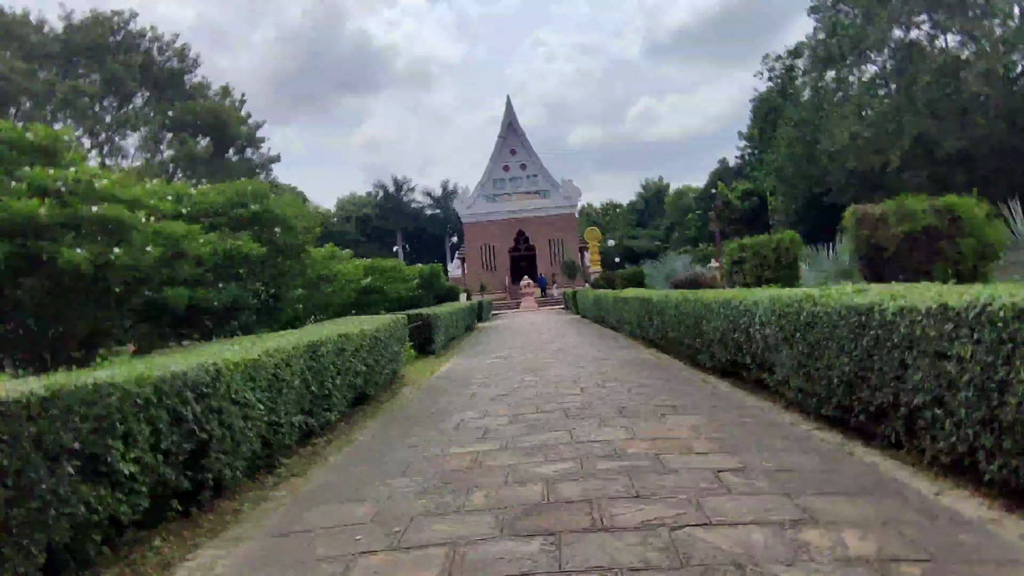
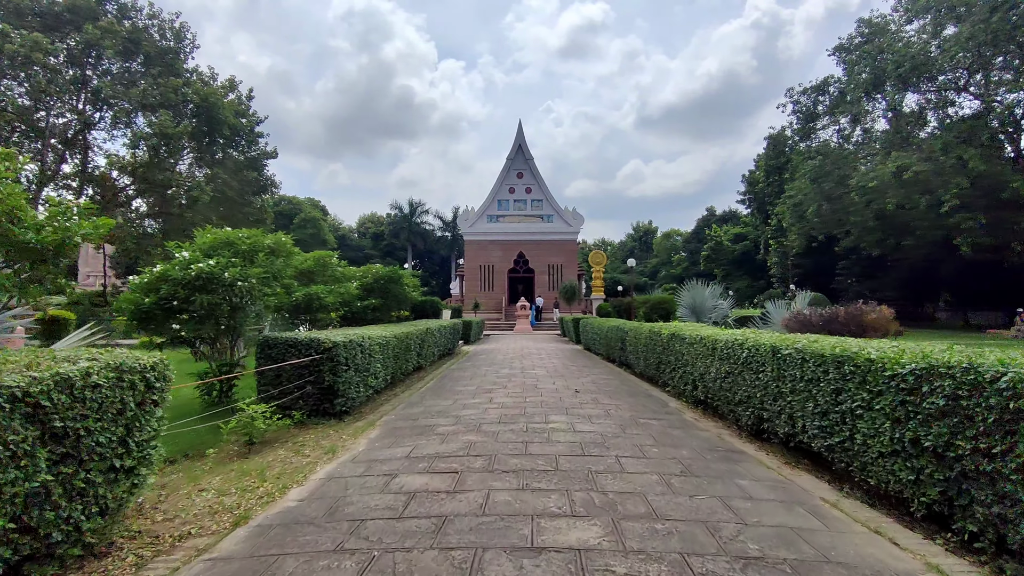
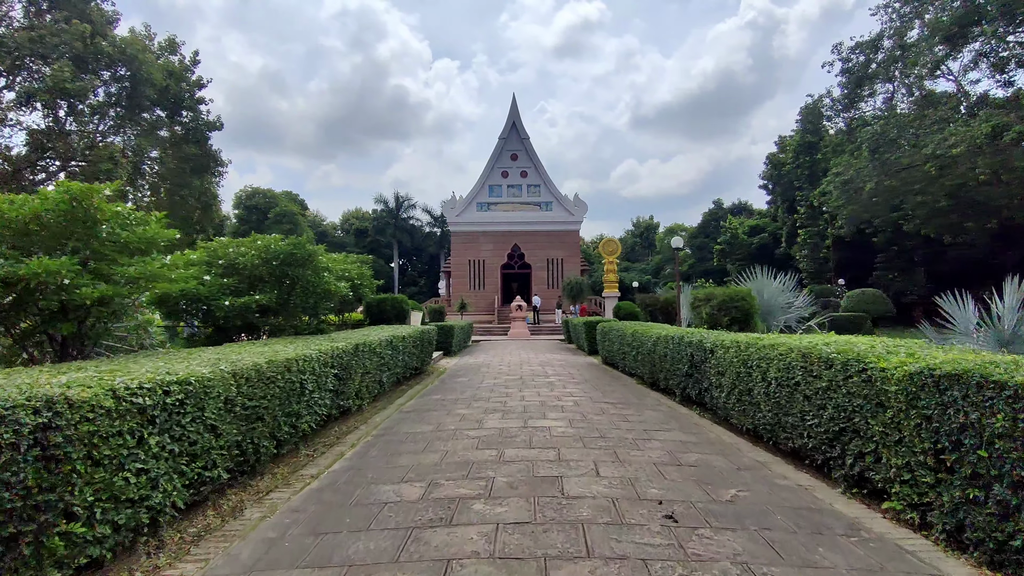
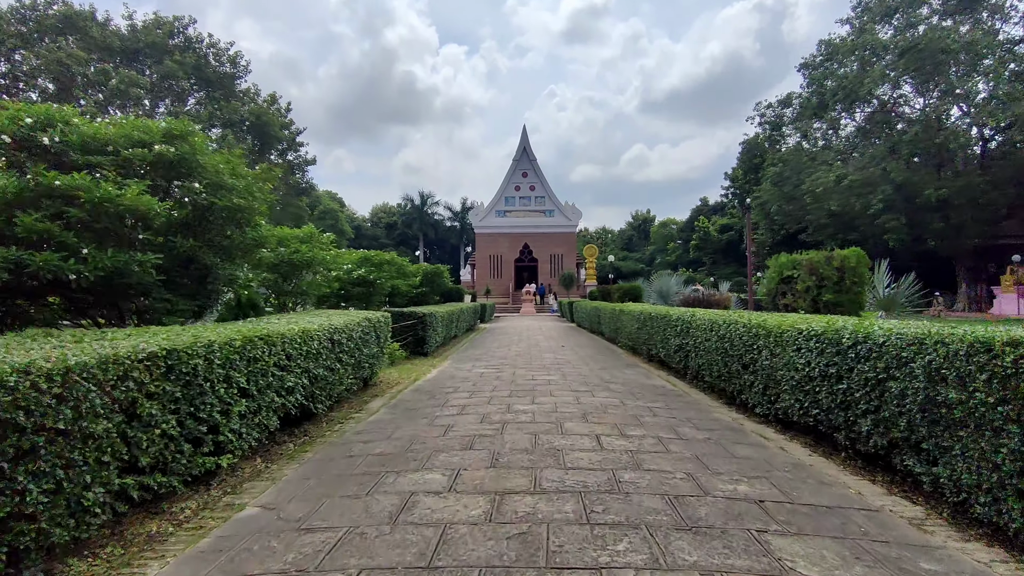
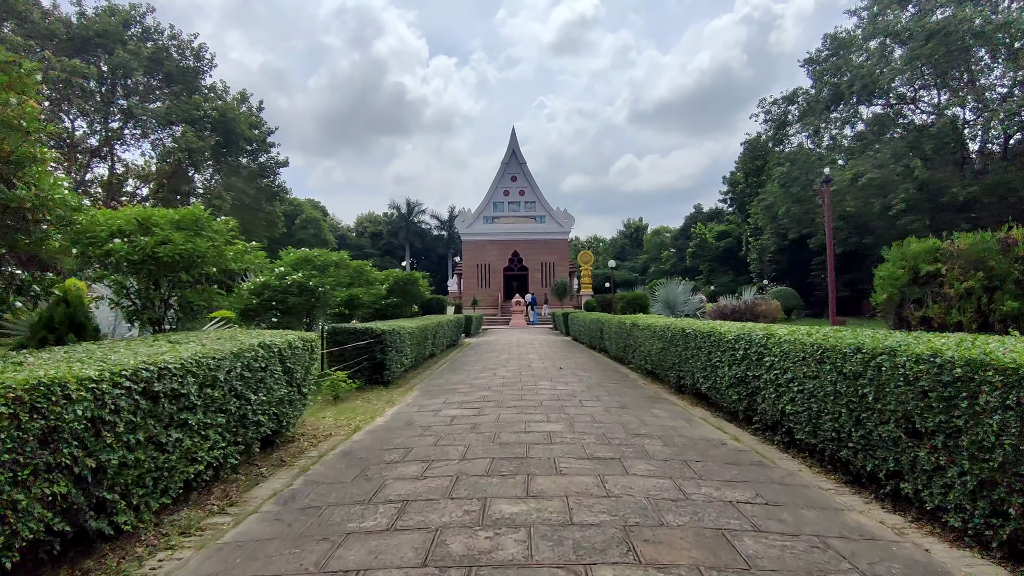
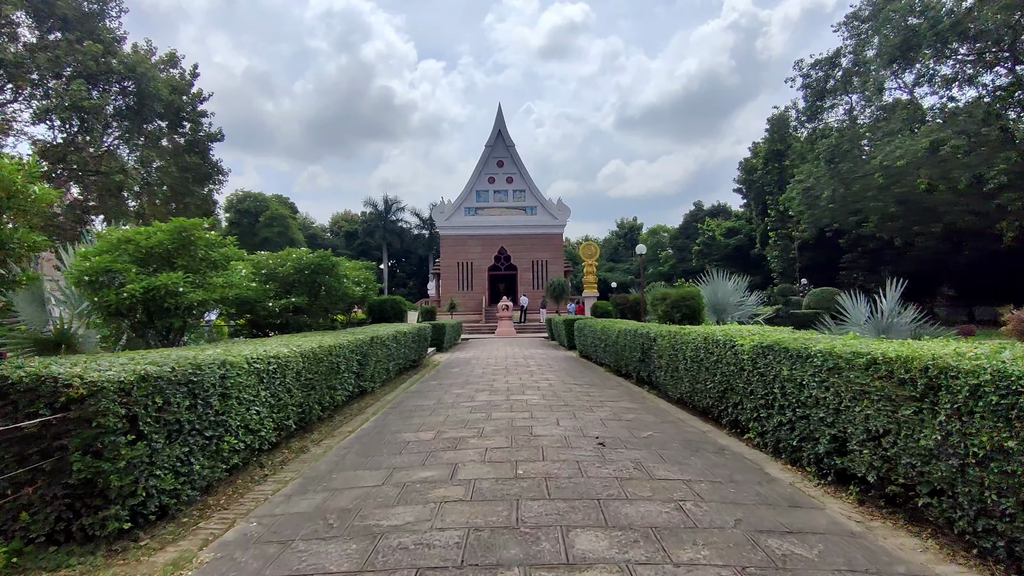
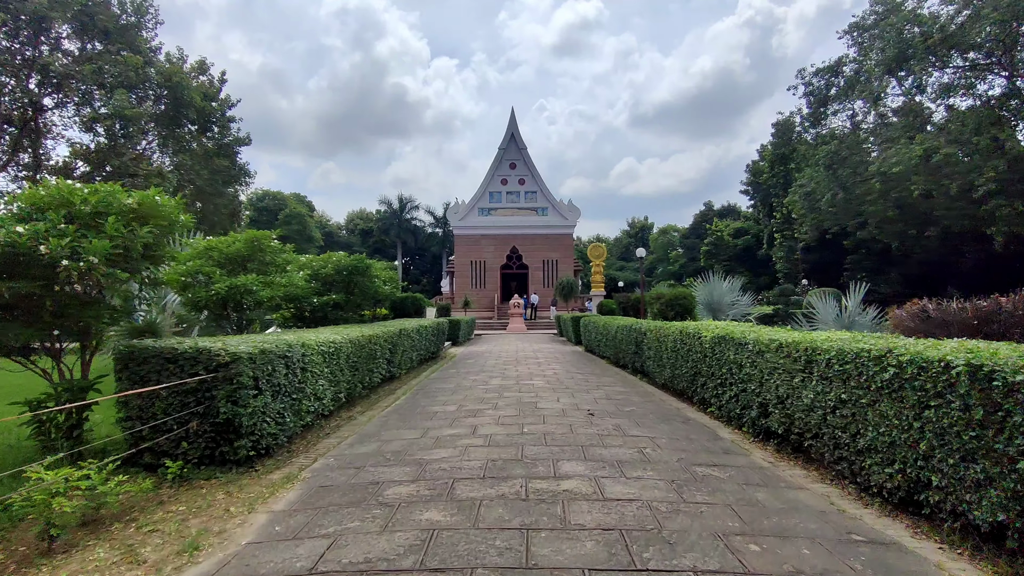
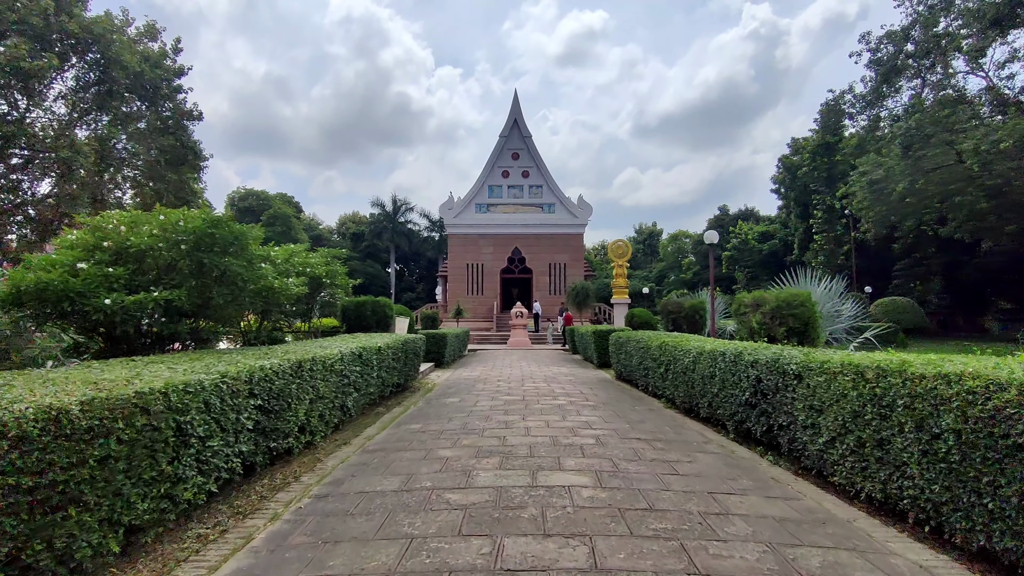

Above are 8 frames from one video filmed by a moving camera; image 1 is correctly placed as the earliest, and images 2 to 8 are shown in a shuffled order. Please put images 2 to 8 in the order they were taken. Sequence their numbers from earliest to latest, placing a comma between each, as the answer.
4, 5, 2, 7, 6, 3, 8
